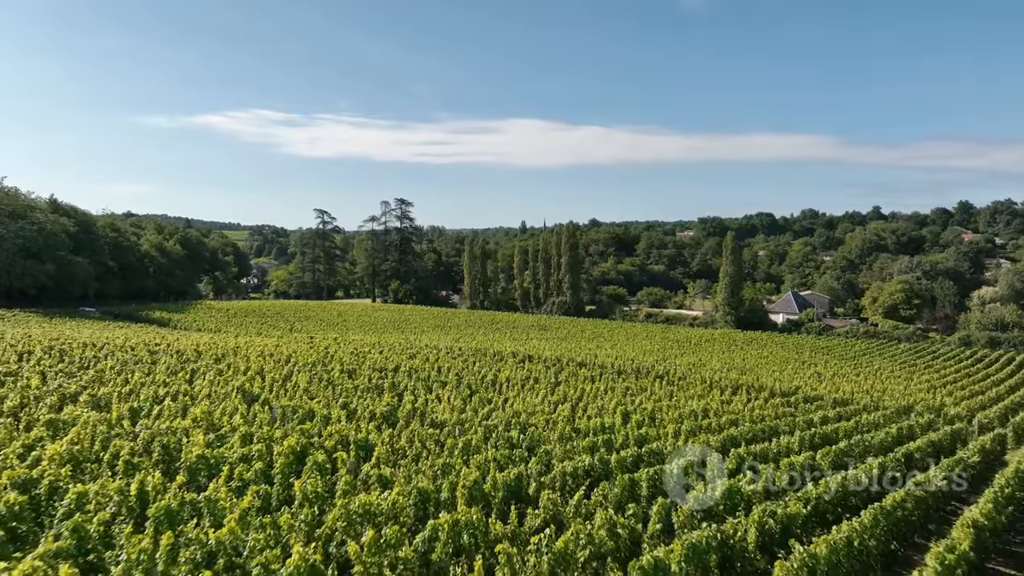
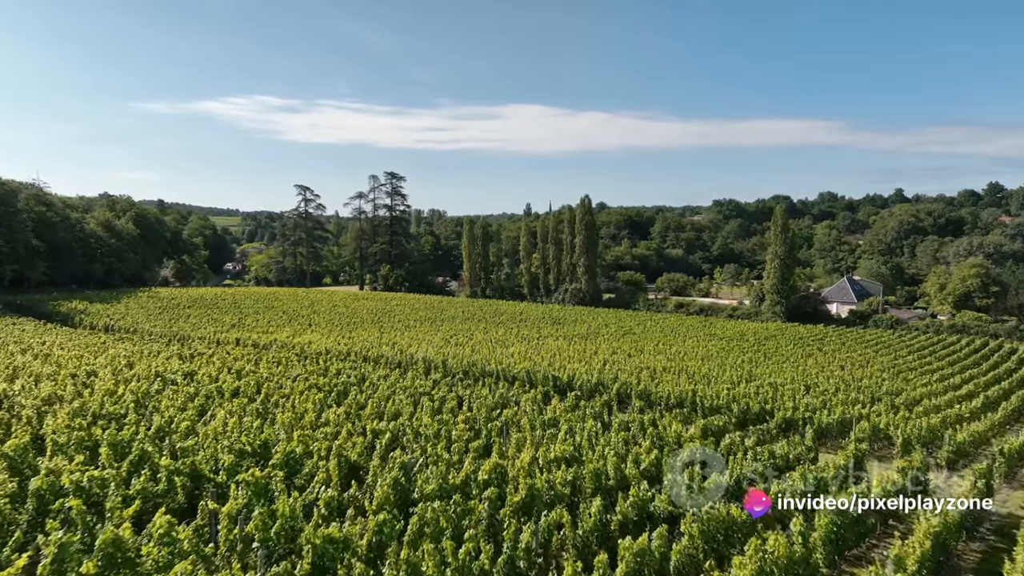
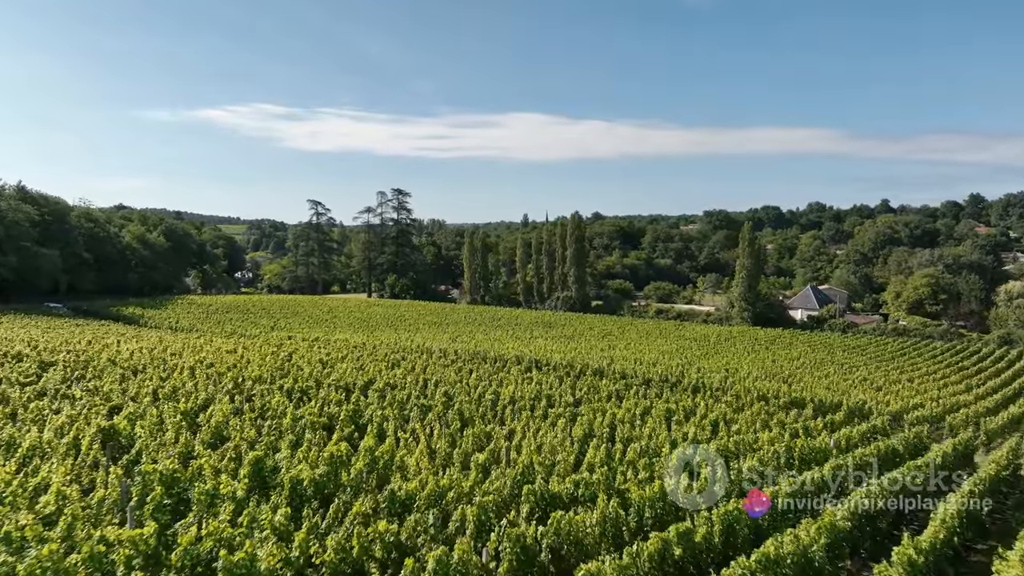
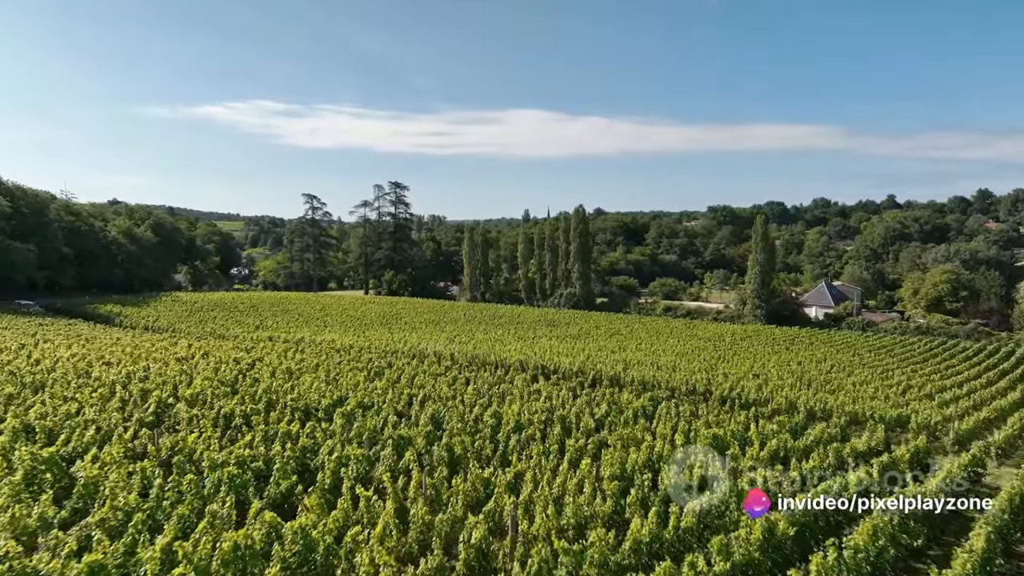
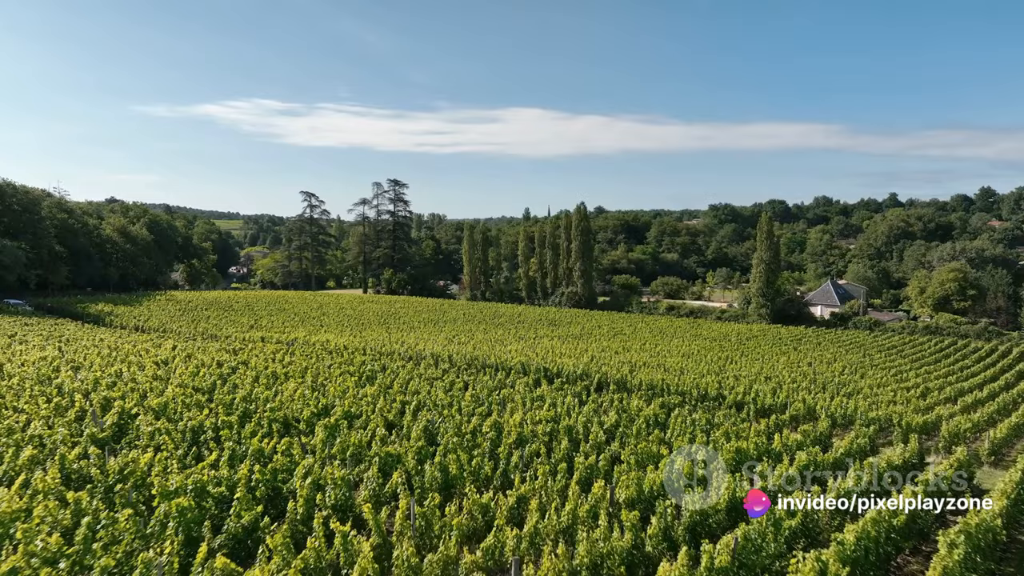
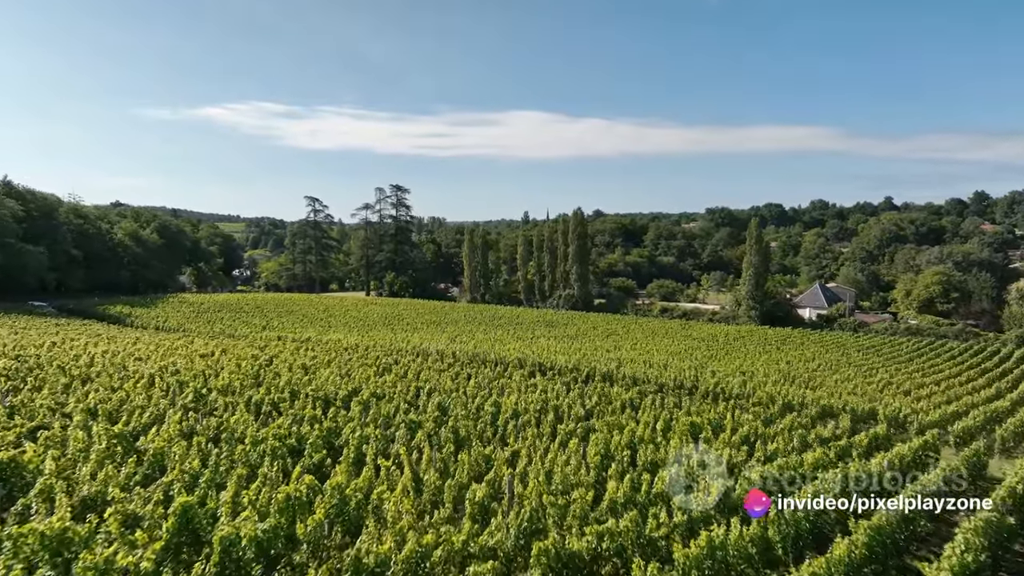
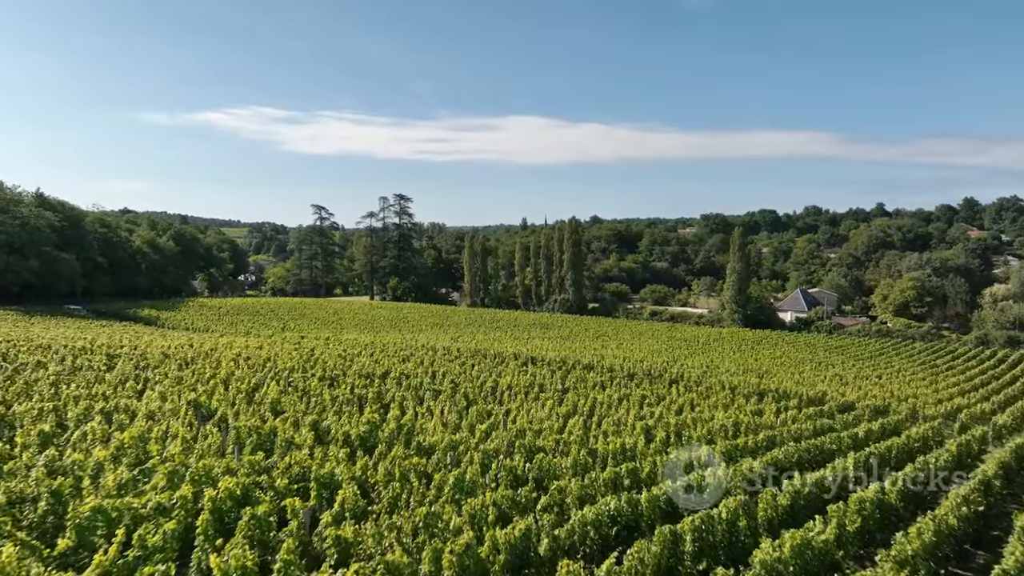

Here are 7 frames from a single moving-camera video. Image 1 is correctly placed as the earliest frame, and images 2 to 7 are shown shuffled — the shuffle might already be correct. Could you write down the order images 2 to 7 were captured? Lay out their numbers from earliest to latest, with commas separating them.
7, 3, 6, 4, 5, 2
